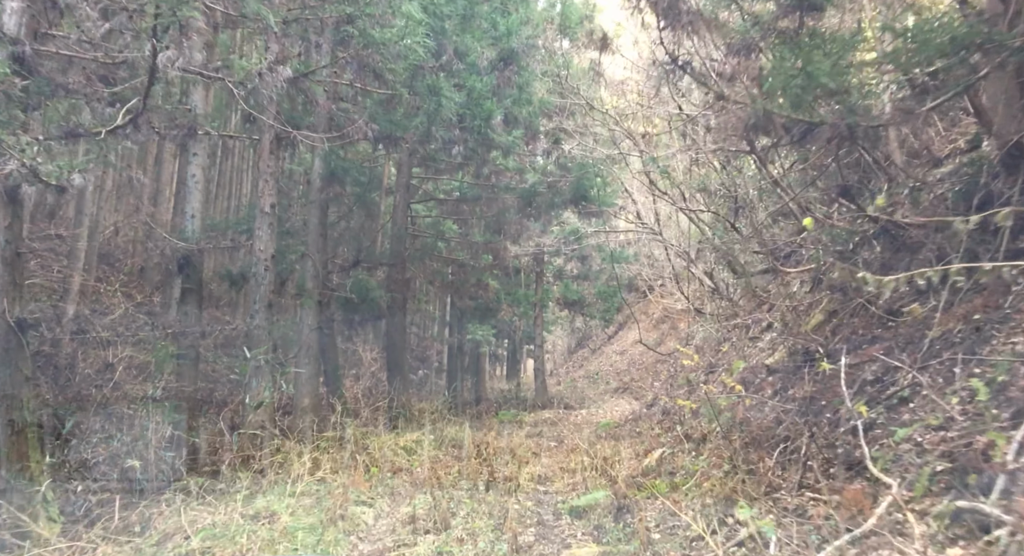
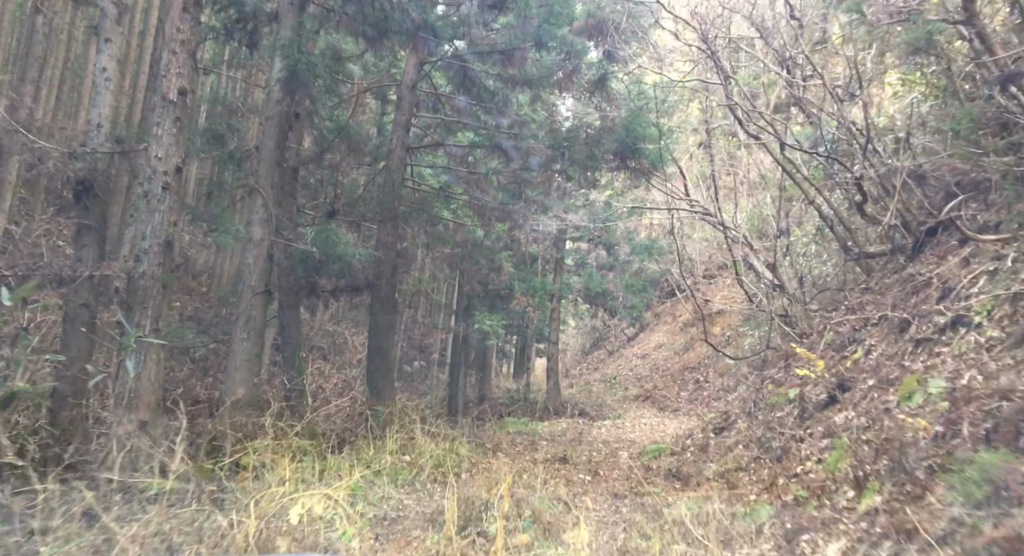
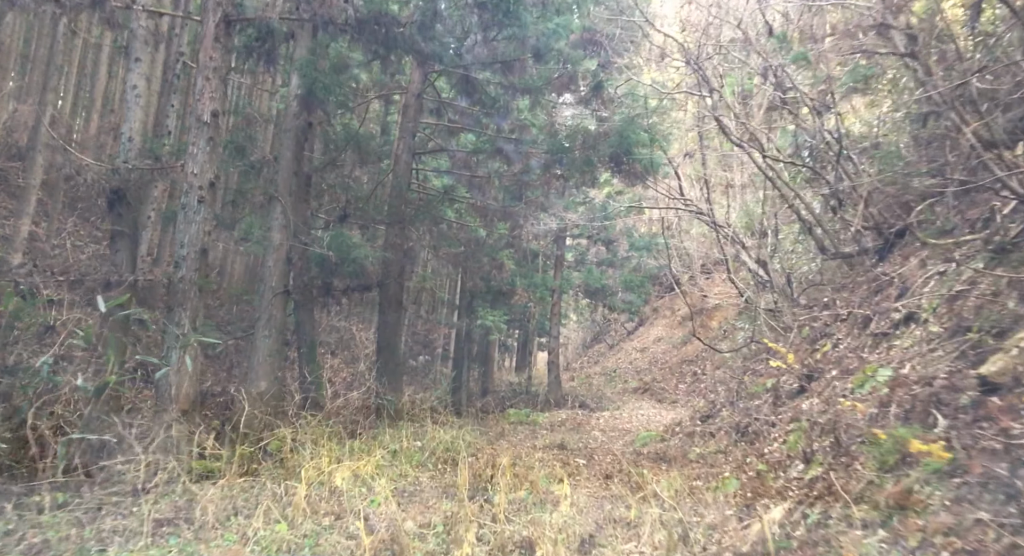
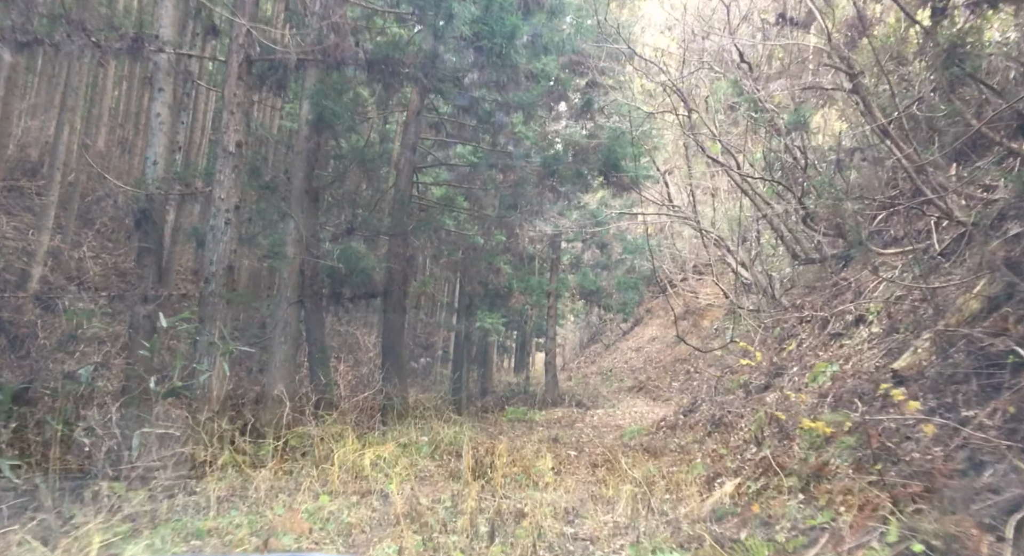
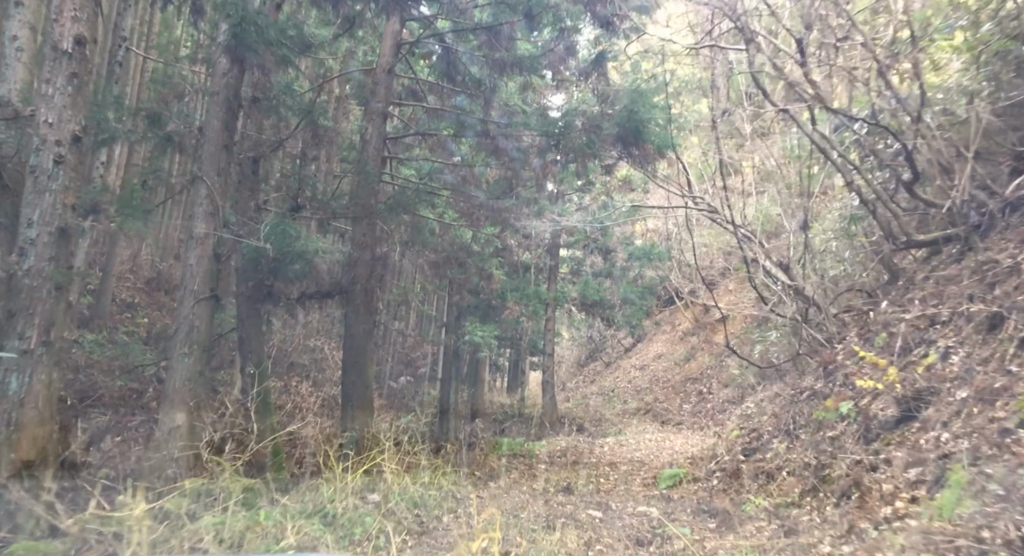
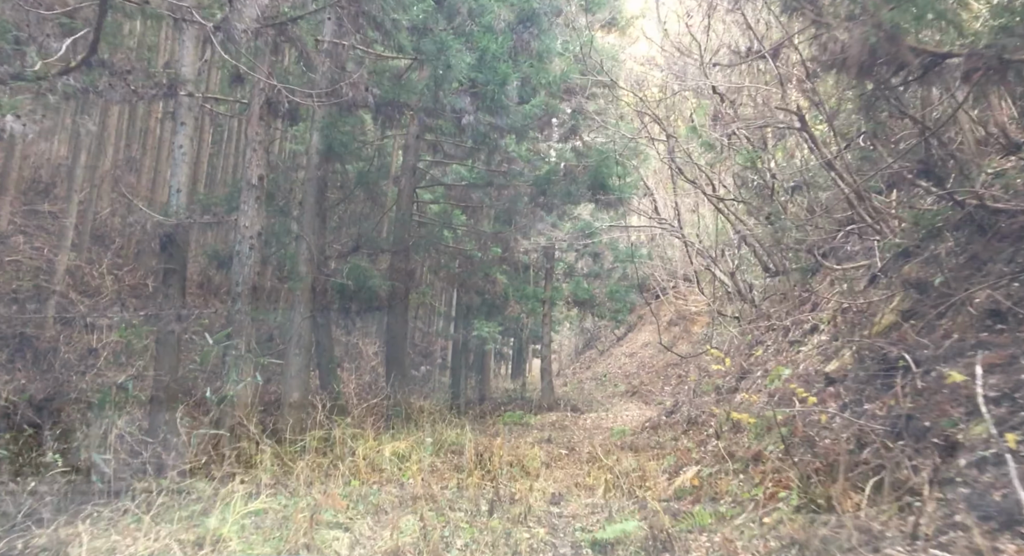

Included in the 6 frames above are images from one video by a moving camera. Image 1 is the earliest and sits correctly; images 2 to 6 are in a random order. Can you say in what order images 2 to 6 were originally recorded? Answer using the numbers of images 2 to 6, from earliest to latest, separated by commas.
6, 4, 3, 2, 5
